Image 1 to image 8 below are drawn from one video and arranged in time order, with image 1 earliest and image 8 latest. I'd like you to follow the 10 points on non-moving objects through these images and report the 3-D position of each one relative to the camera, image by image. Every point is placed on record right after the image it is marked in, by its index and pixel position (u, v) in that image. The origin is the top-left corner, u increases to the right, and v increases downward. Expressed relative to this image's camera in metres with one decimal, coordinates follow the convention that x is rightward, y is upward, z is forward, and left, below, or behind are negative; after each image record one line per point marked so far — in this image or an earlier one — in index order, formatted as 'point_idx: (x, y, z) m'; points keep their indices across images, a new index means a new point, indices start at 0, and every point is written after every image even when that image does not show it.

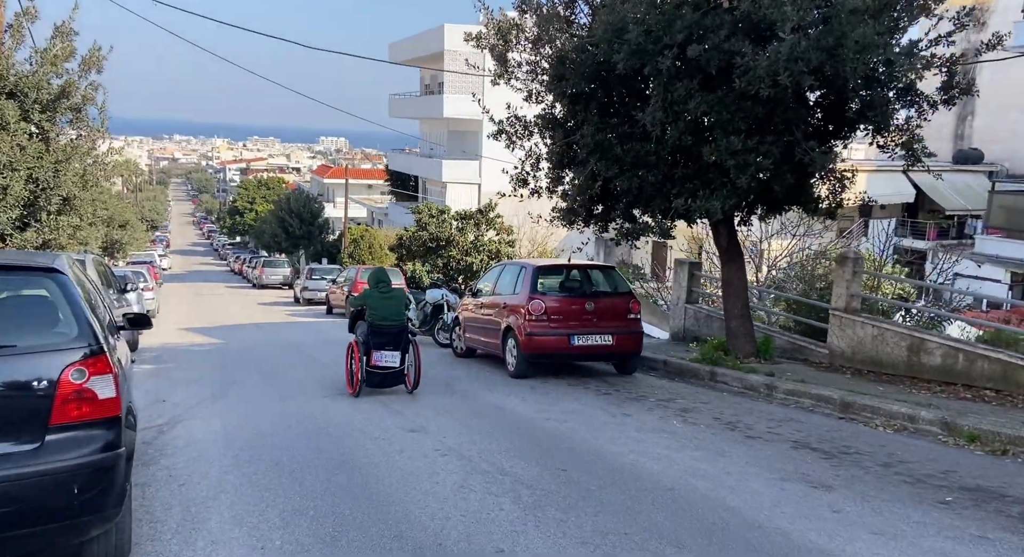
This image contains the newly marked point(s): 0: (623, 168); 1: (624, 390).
0: (+1.2, +1.2, +9.5) m
1: (+1.2, -1.2, +9.6) m
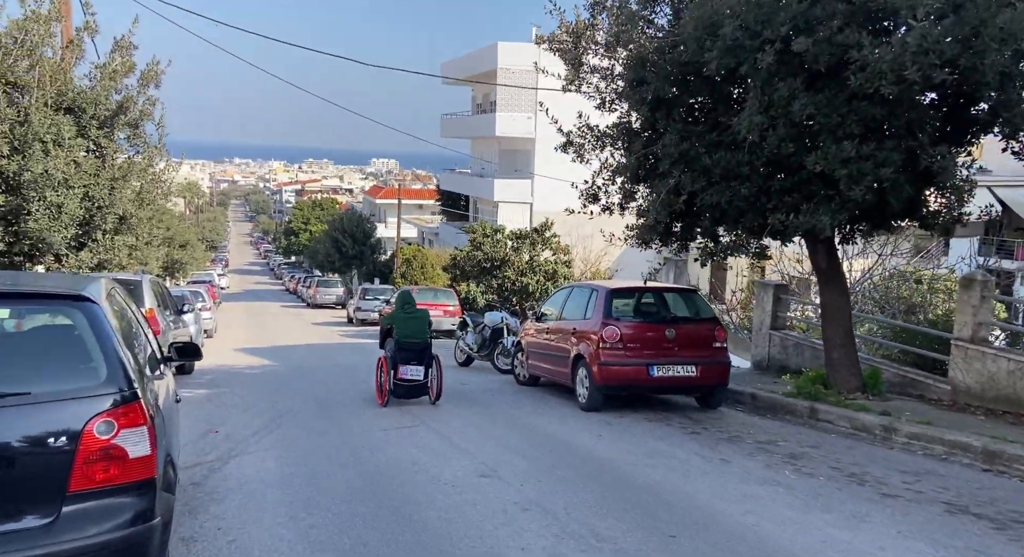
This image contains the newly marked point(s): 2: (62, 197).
0: (+1.9, +1.0, +8.5) m
1: (+2.0, -1.5, +8.6) m
2: (-5.5, +1.0, +10.8) m
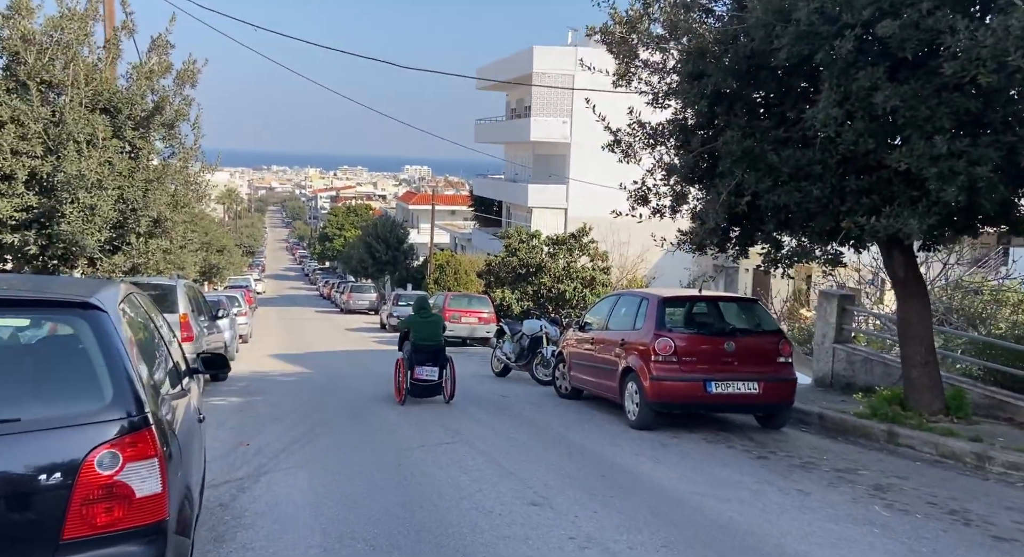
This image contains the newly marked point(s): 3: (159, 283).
0: (+2.4, +0.9, +7.8) m
1: (+2.4, -1.5, +7.9) m
2: (-5.0, +1.0, +10.4) m
3: (-5.5, -0.1, +13.8) m
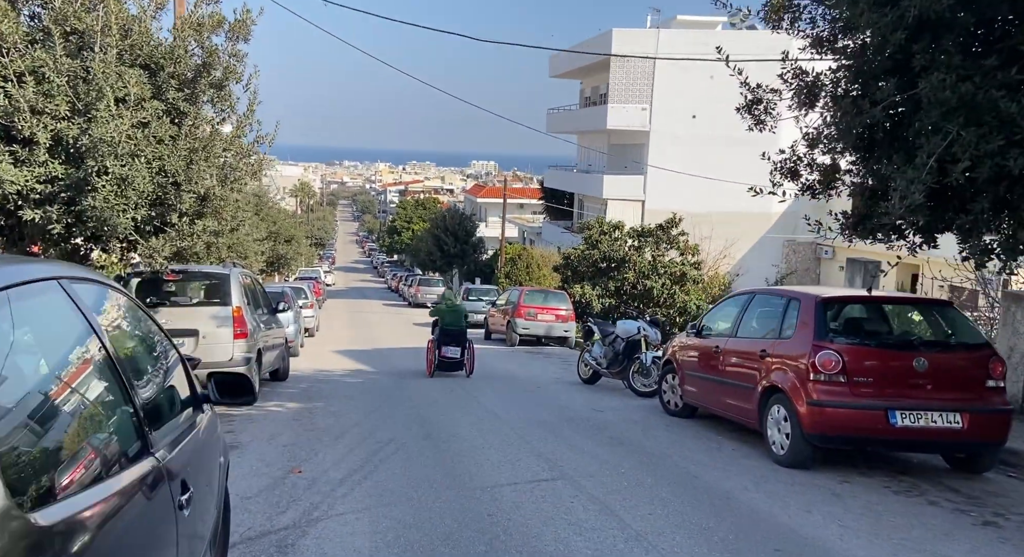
0: (+3.3, +0.9, +5.7) m
1: (+3.3, -1.5, +5.8) m
2: (-3.9, +1.1, +8.8) m
3: (-4.2, +0.1, +12.3) m
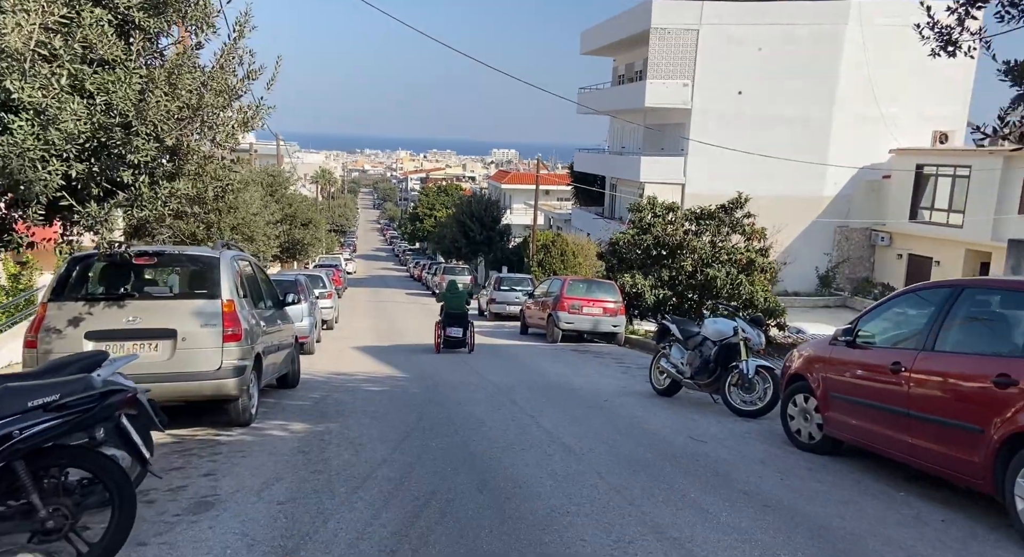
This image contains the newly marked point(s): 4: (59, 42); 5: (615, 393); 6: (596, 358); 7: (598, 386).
0: (+3.9, +0.9, +2.8) m
1: (+3.9, -1.5, +2.9) m
2: (-3.2, +1.2, +6.1) m
3: (-3.4, +0.3, +9.6) m
4: (-3.2, +1.7, +6.3) m
5: (+1.4, -1.6, +12.3) m
6: (+1.7, -1.6, +17.9) m
7: (+1.3, -1.6, +13.0) m
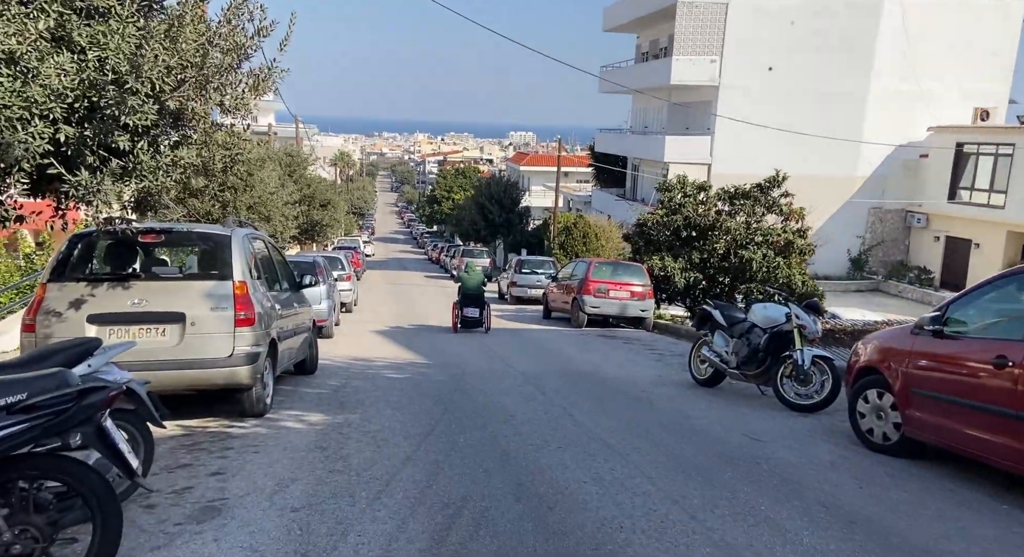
0: (+4.1, +1.0, +2.0) m
1: (+4.1, -1.4, +2.1) m
2: (-2.9, +1.4, +5.3) m
3: (-3.1, +0.5, +8.9) m
4: (-2.9, +1.8, +5.5) m
5: (+1.8, -1.4, +11.5) m
6: (+2.2, -1.3, +17.2) m
7: (+1.7, -1.4, +12.3) m
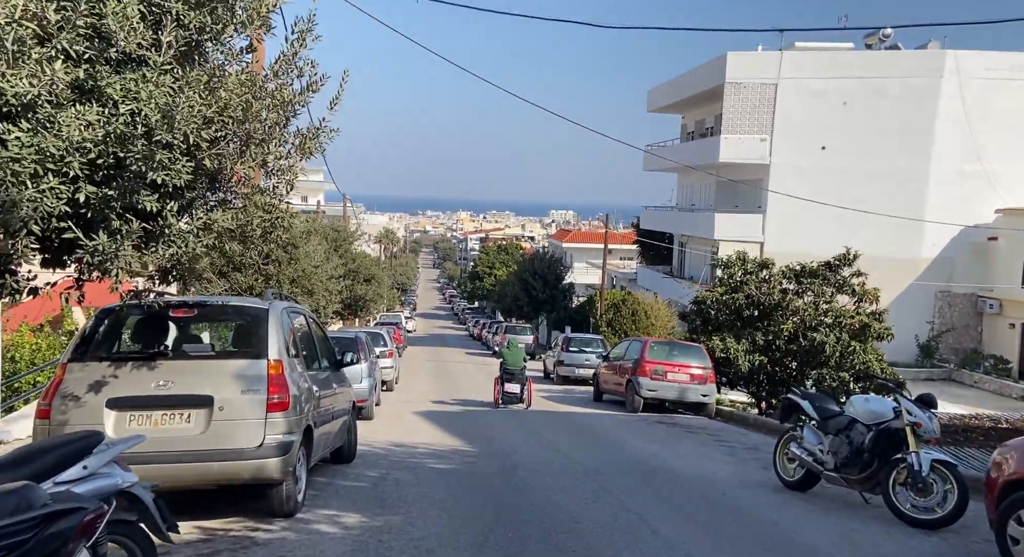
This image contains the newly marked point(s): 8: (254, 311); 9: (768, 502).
0: (+4.4, +0.8, +0.8) m
1: (+4.4, -1.6, +0.7) m
2: (-2.4, +1.0, +4.5) m
3: (-2.5, -0.2, +7.9) m
4: (-2.4, +1.4, +4.7) m
5: (+2.5, -2.4, +10.2) m
6: (+3.2, -2.8, +15.8) m
7: (+2.4, -2.4, +10.9) m
8: (-2.4, -0.3, +7.9) m
9: (+2.7, -2.3, +9.1) m
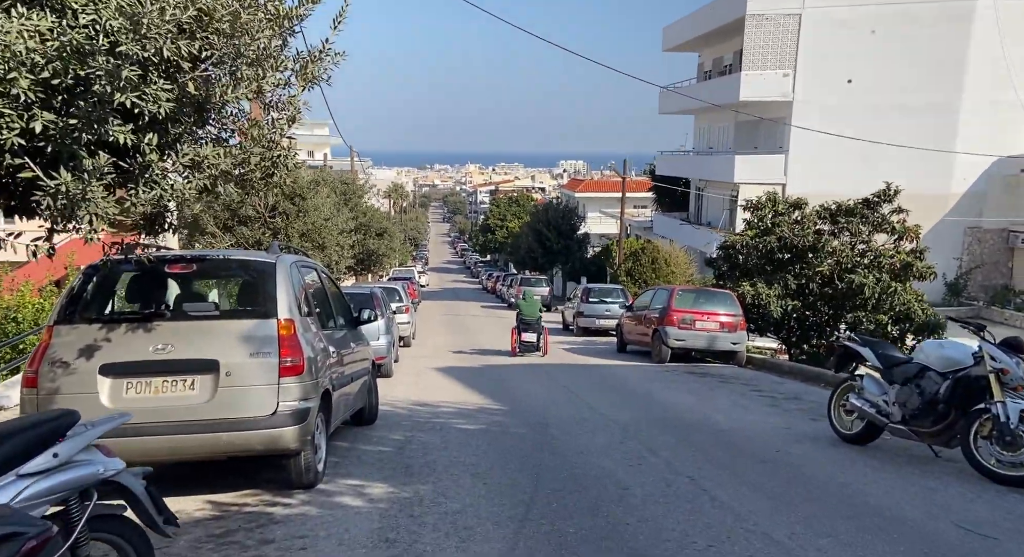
0: (+4.6, +1.0, -0.2) m
1: (+4.6, -1.4, -0.1) m
2: (-2.2, +1.2, +3.6) m
3: (-2.2, +0.2, +7.1) m
4: (-2.2, +1.6, +3.8) m
5: (+2.9, -1.7, +9.4) m
6: (+3.6, -1.8, +15.0) m
7: (+2.8, -1.7, +10.2) m
8: (-2.1, +0.1, +7.1) m
9: (+3.0, -1.7, +8.4) m
